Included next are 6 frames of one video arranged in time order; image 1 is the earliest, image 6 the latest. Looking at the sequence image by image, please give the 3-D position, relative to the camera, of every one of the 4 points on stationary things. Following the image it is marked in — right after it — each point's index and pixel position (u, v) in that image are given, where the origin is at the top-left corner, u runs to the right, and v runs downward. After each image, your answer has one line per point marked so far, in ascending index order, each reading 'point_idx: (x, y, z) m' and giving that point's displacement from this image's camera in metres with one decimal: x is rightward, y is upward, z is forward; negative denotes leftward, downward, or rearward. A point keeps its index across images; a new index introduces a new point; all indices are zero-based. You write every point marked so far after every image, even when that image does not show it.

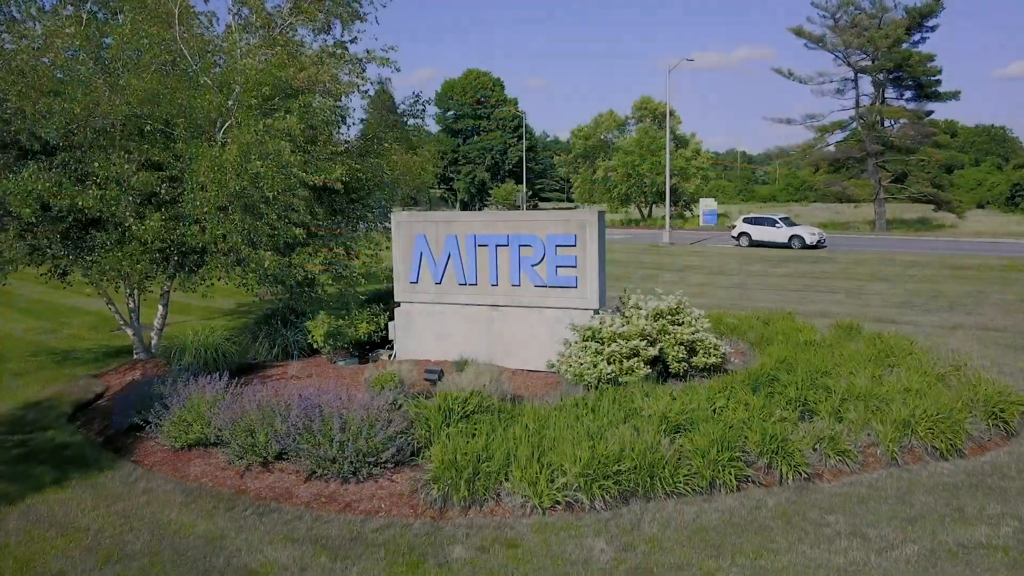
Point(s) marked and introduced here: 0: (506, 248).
0: (-0.1, +0.5, +10.3) m
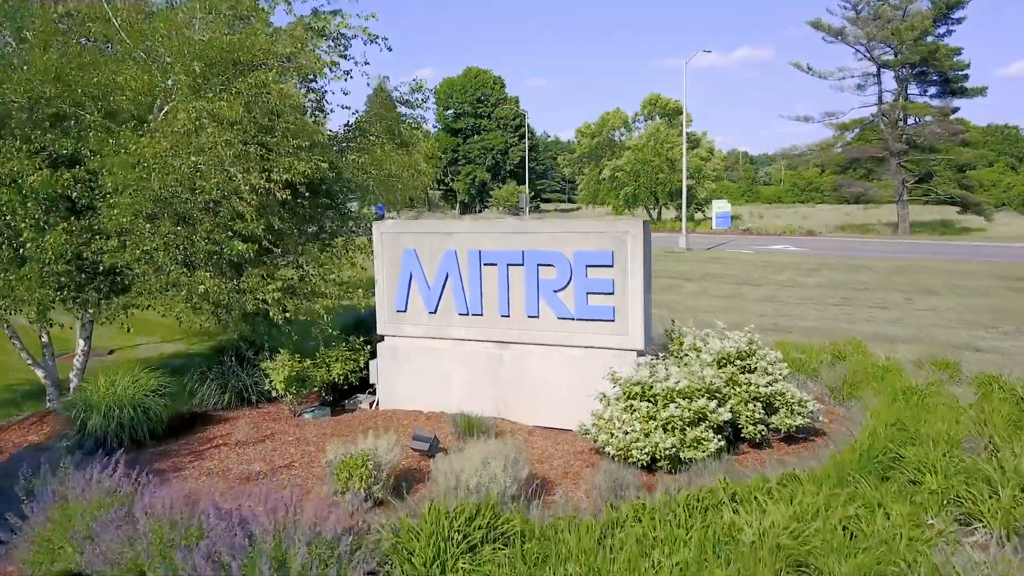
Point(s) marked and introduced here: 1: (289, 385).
0: (+0.1, +0.2, +7.9) m
1: (-2.2, -1.0, +8.2) m
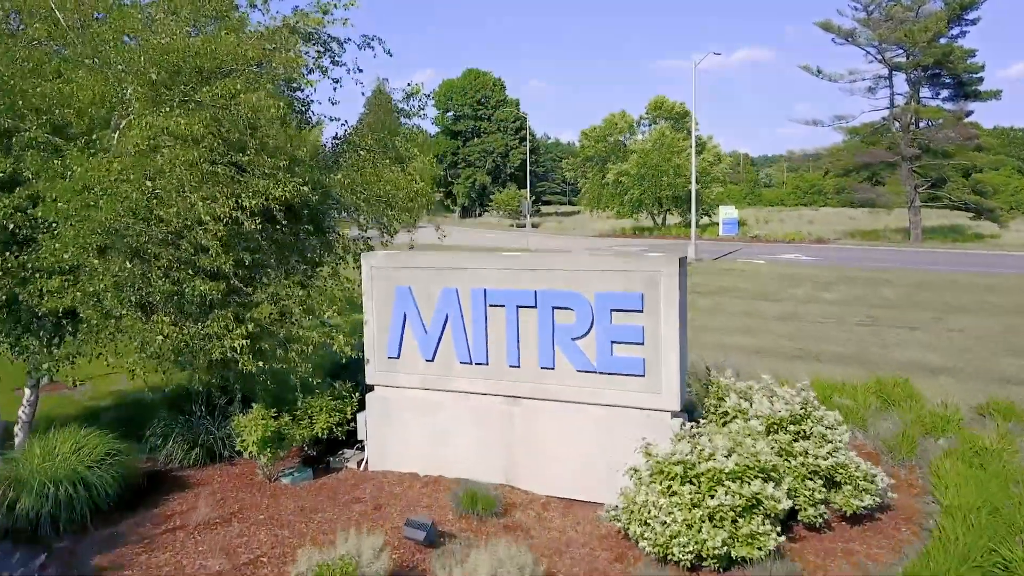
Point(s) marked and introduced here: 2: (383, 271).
0: (+0.1, -0.2, +6.8) m
1: (-2.1, -1.3, +7.1) m
2: (-1.1, +0.1, +7.4) m
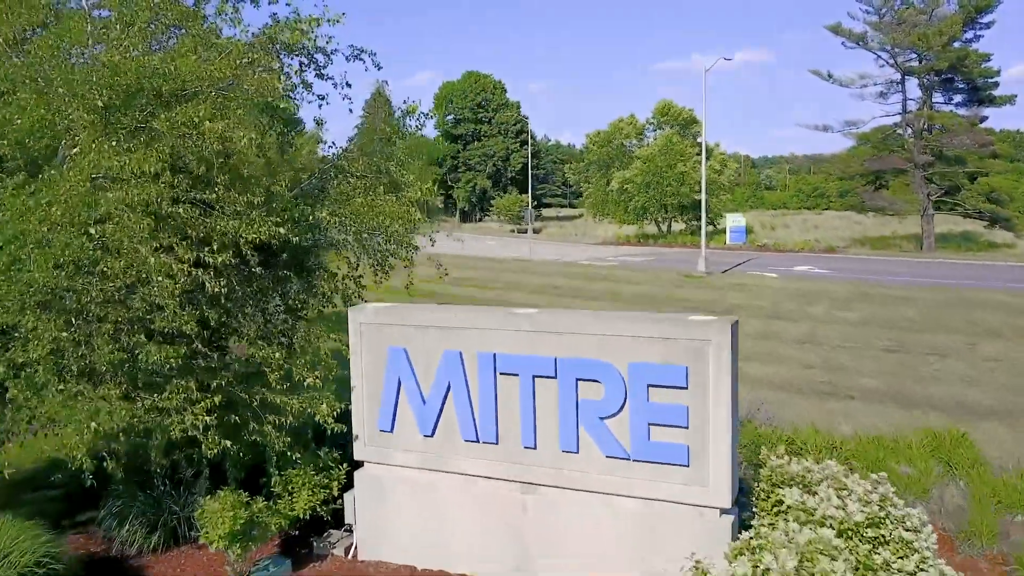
0: (+0.2, -0.6, +5.7) m
1: (-2.0, -1.8, +6.0) m
2: (-1.0, -0.3, +6.3) m
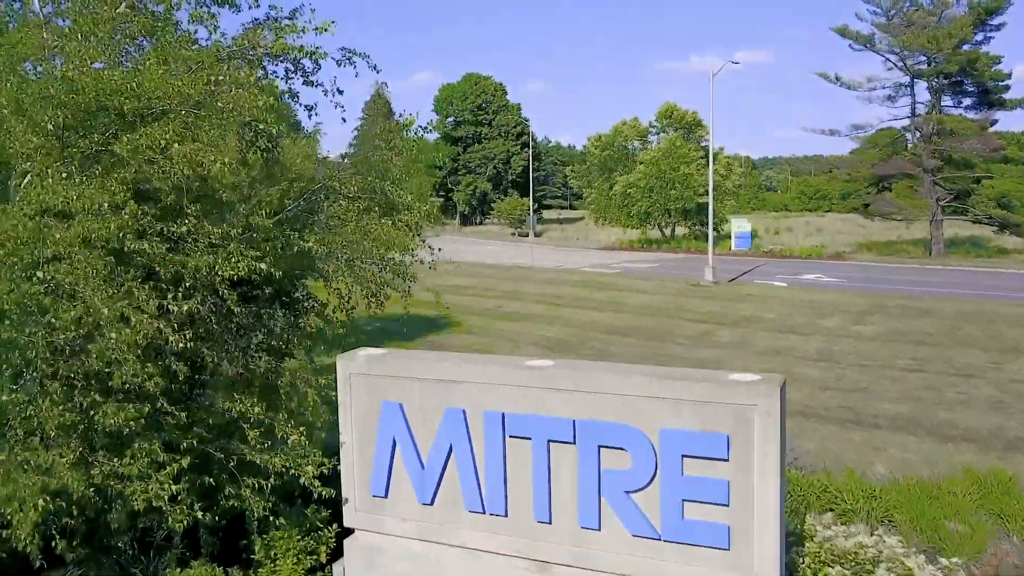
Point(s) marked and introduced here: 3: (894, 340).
0: (+0.3, -0.9, +4.9) m
1: (-1.9, -2.1, +5.2) m
2: (-1.0, -0.6, +5.5) m
3: (+8.2, -1.1, +18.2) m
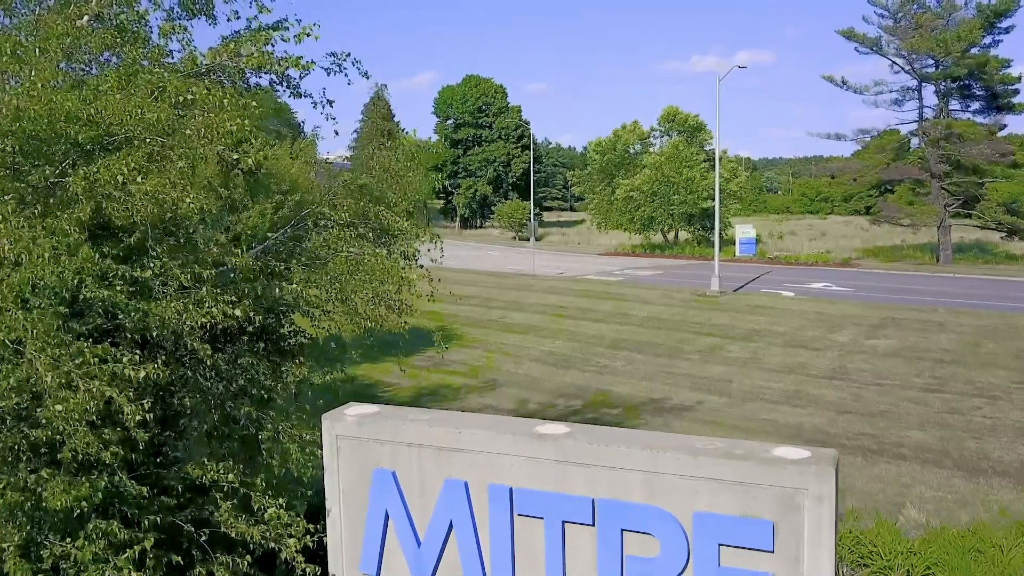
0: (+0.4, -1.2, +4.3) m
1: (-1.9, -2.4, +4.6) m
2: (-0.9, -0.9, +4.9) m
3: (+8.3, -1.4, +17.6) m
